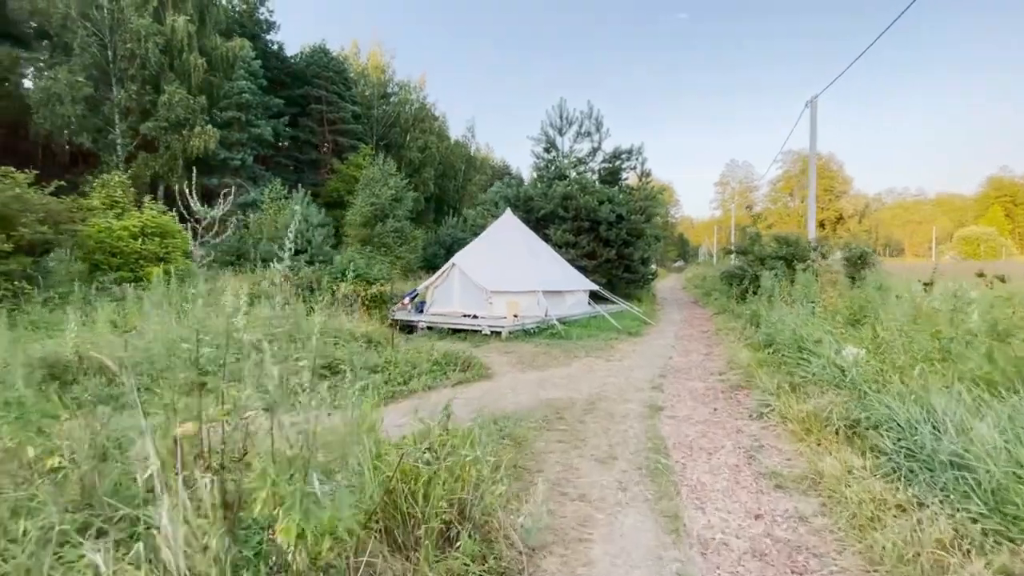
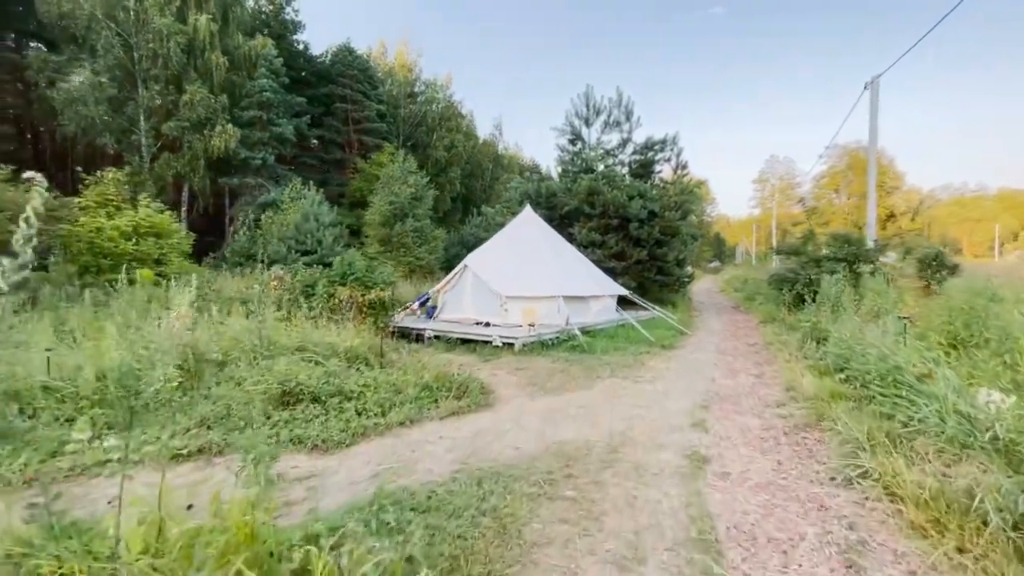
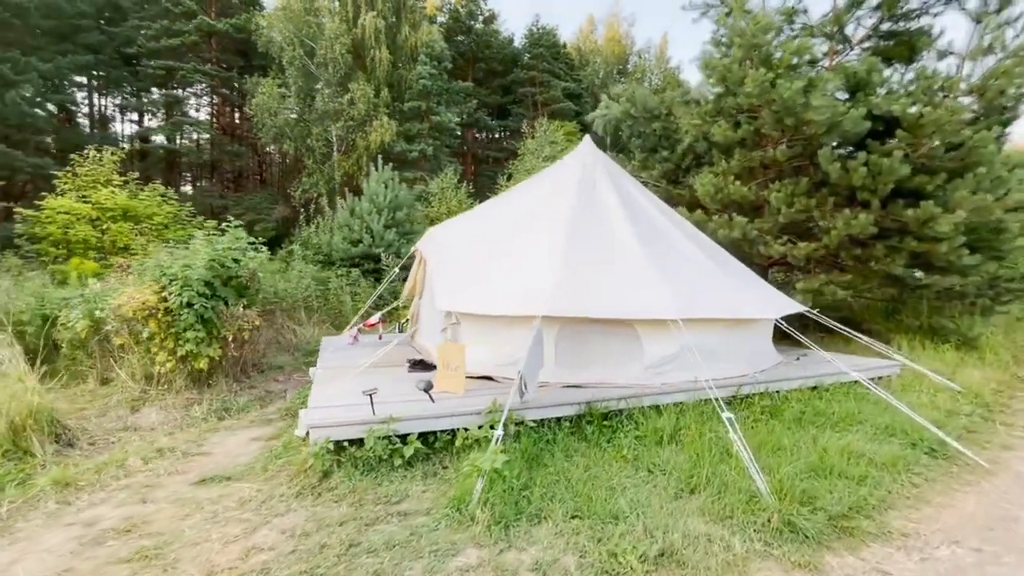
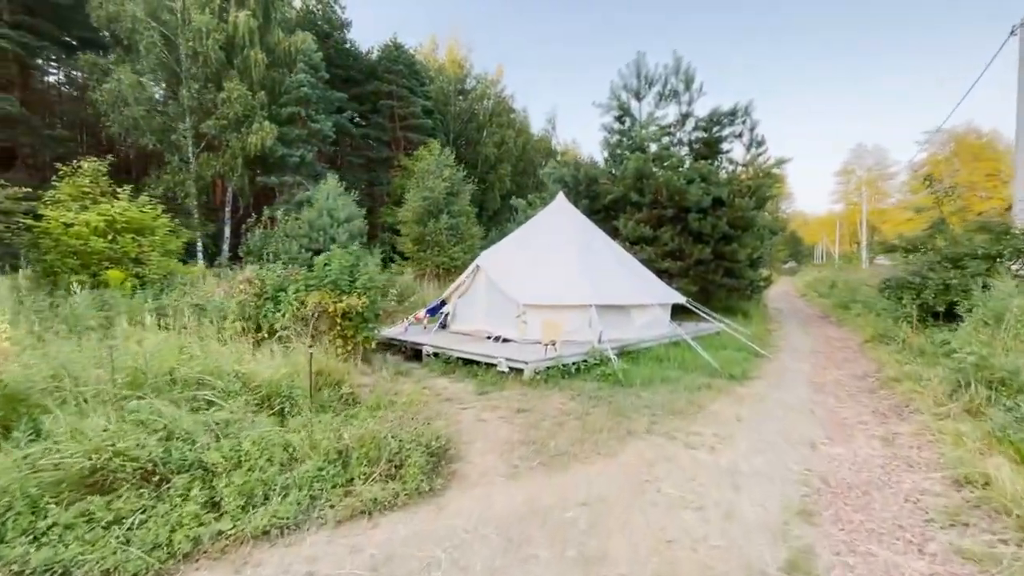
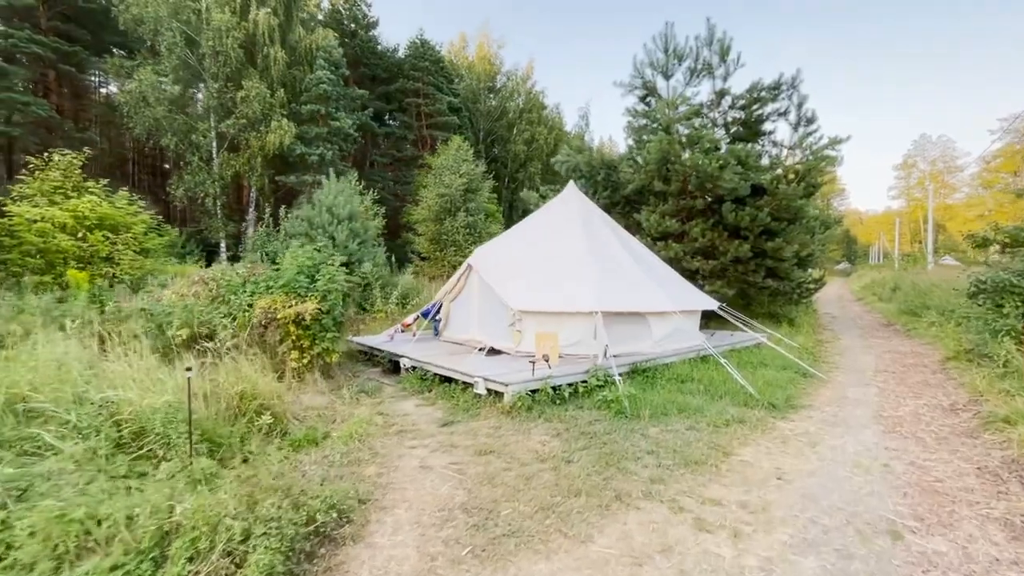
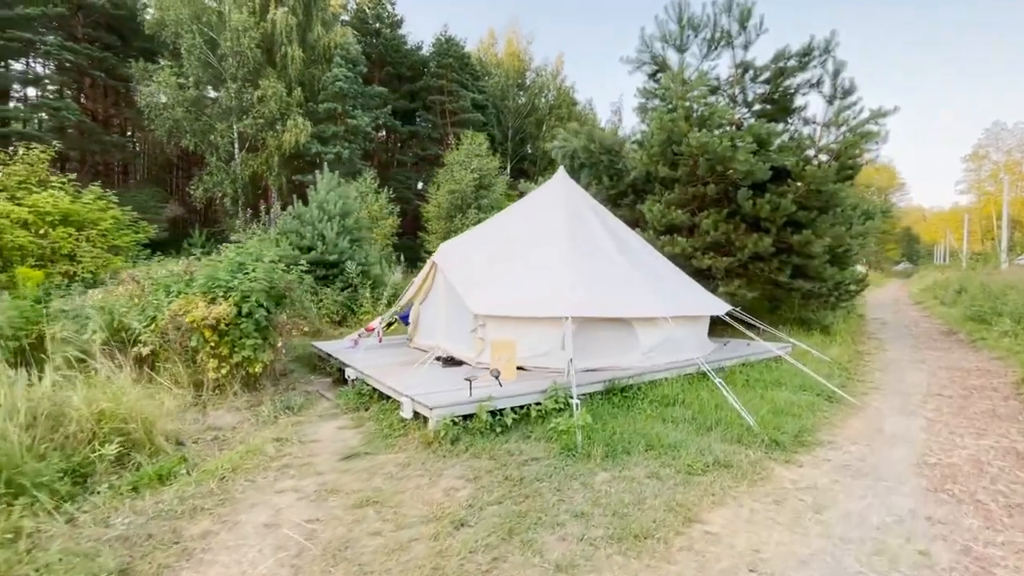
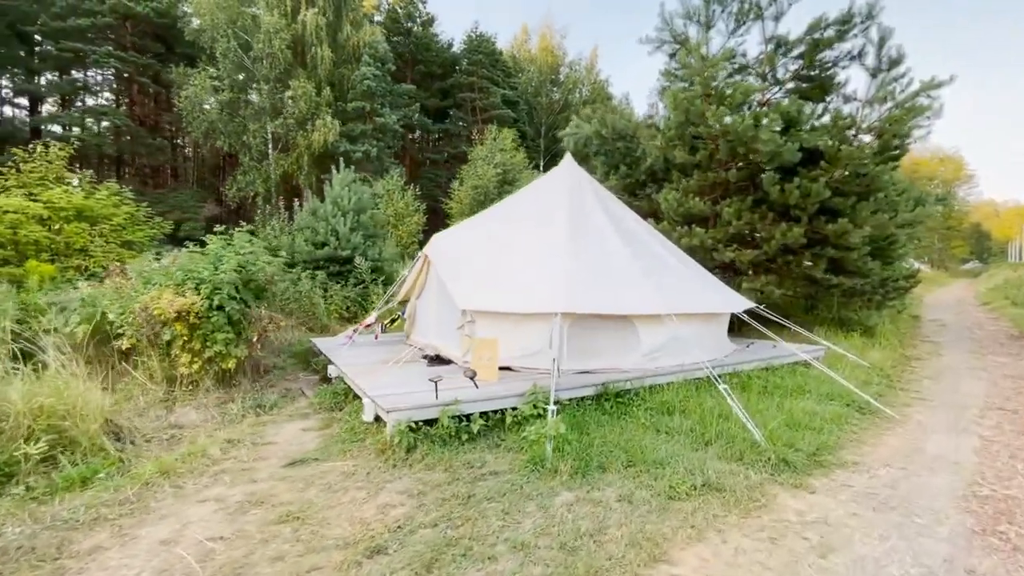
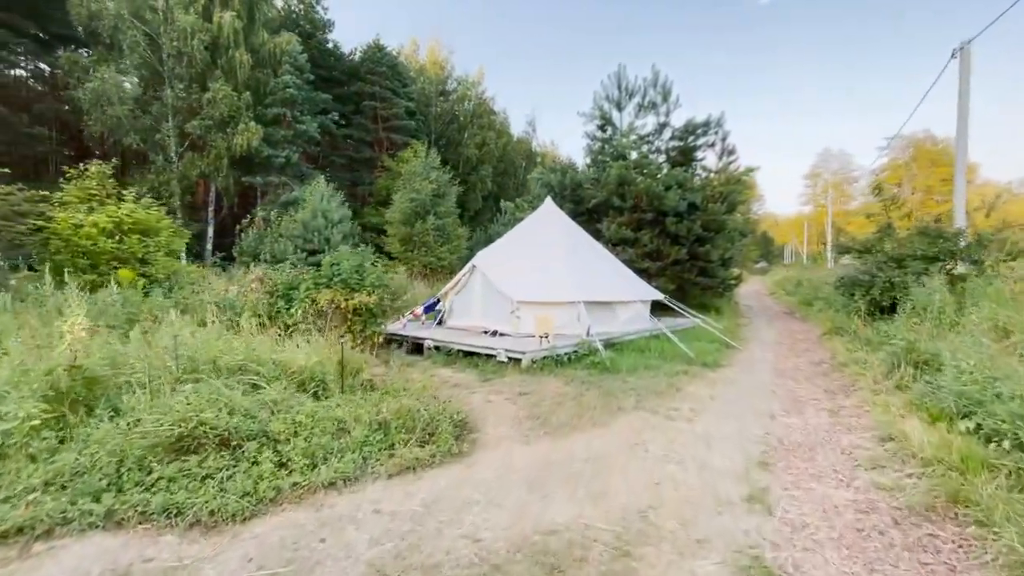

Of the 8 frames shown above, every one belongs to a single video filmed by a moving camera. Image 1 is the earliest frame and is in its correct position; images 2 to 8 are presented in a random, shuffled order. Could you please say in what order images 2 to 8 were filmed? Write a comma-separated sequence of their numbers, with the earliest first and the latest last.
2, 8, 4, 5, 6, 7, 3
